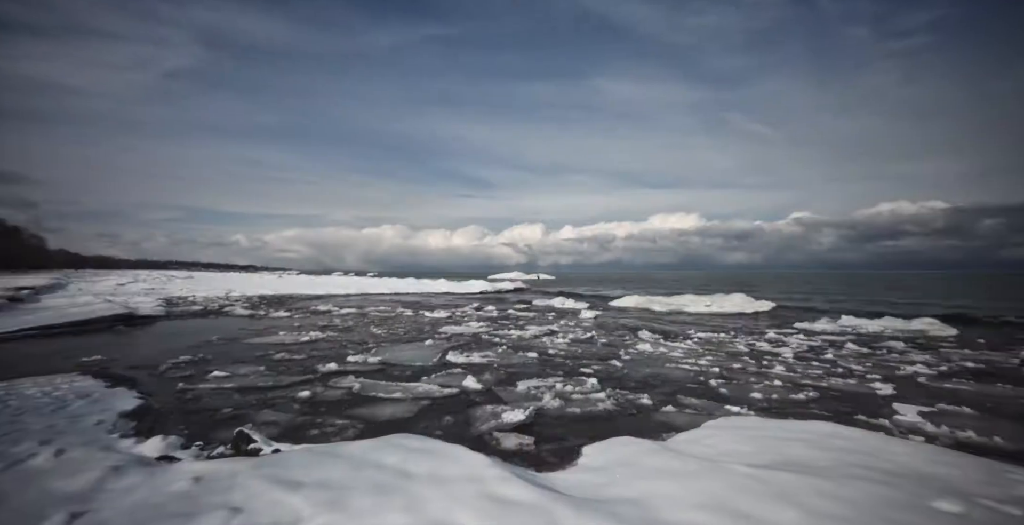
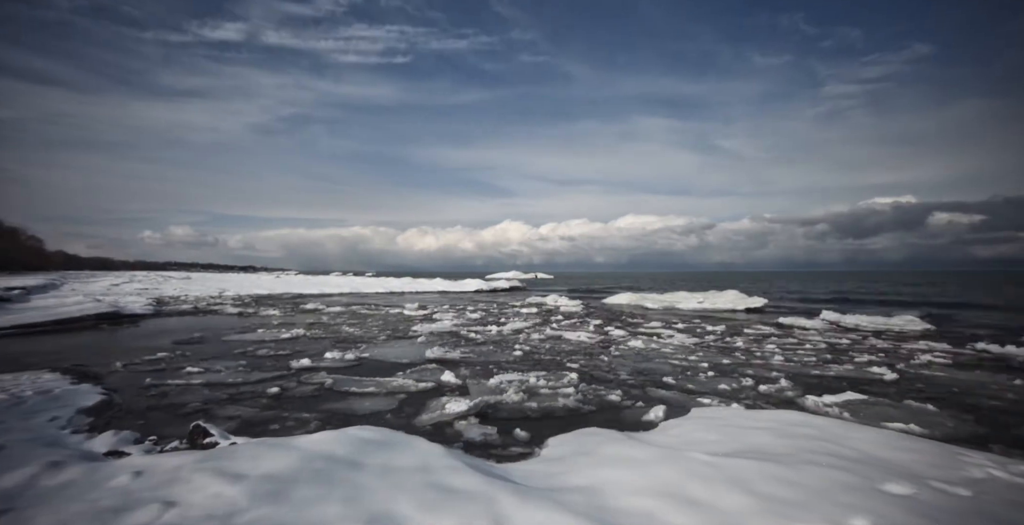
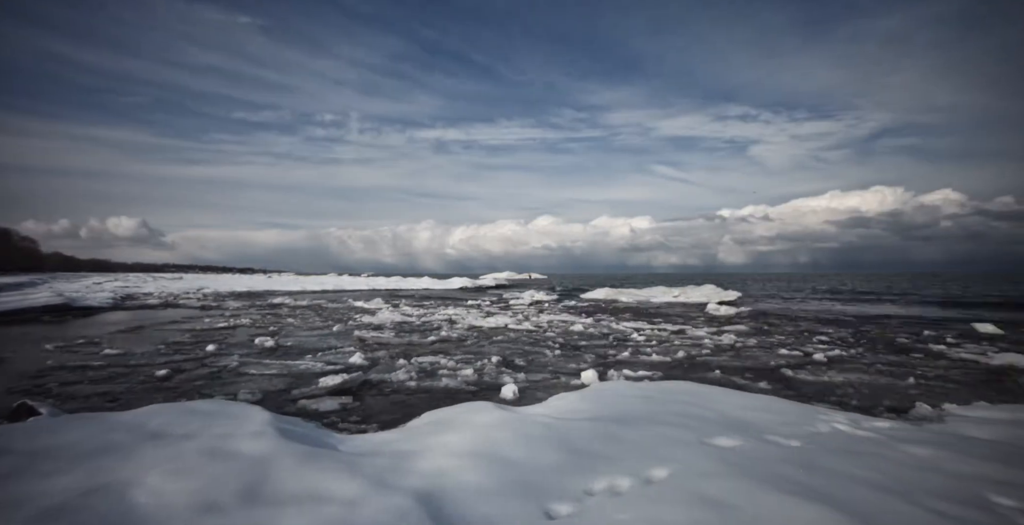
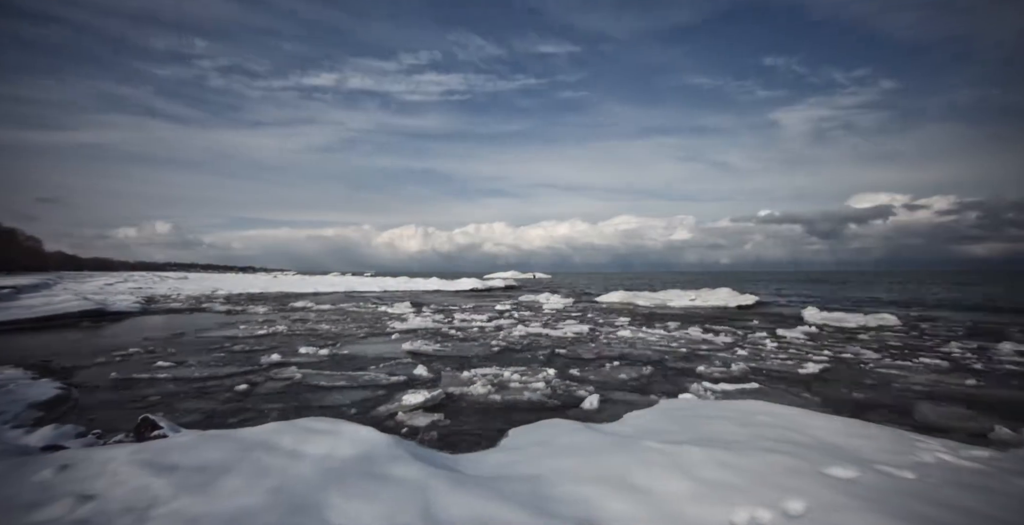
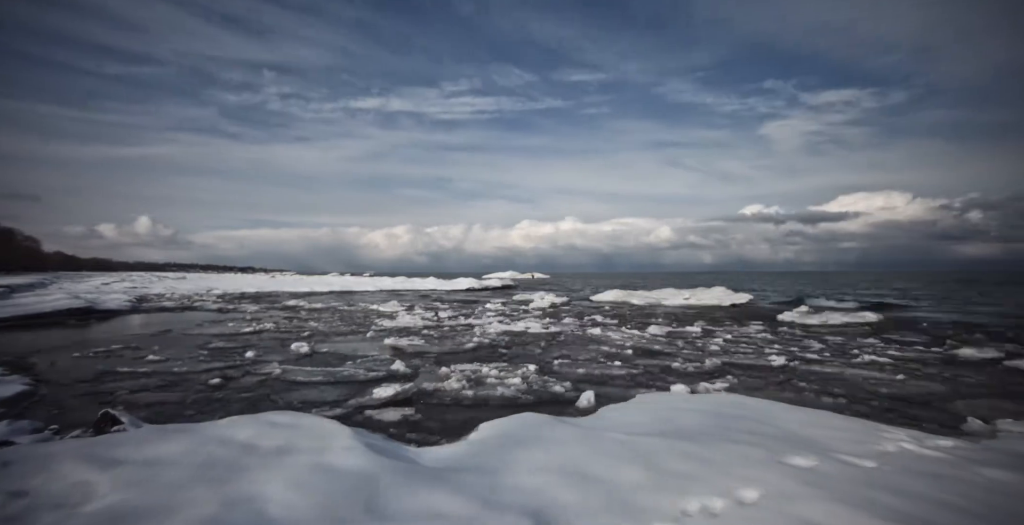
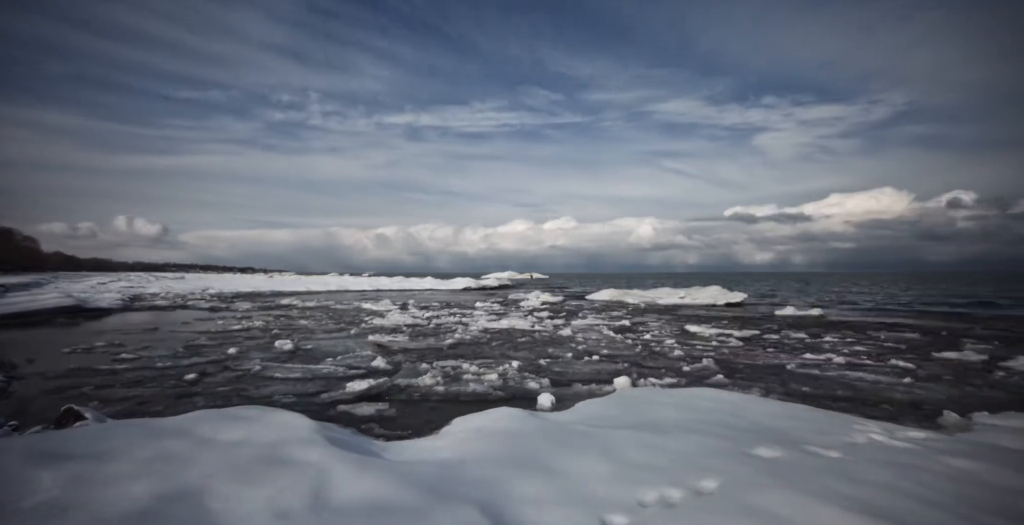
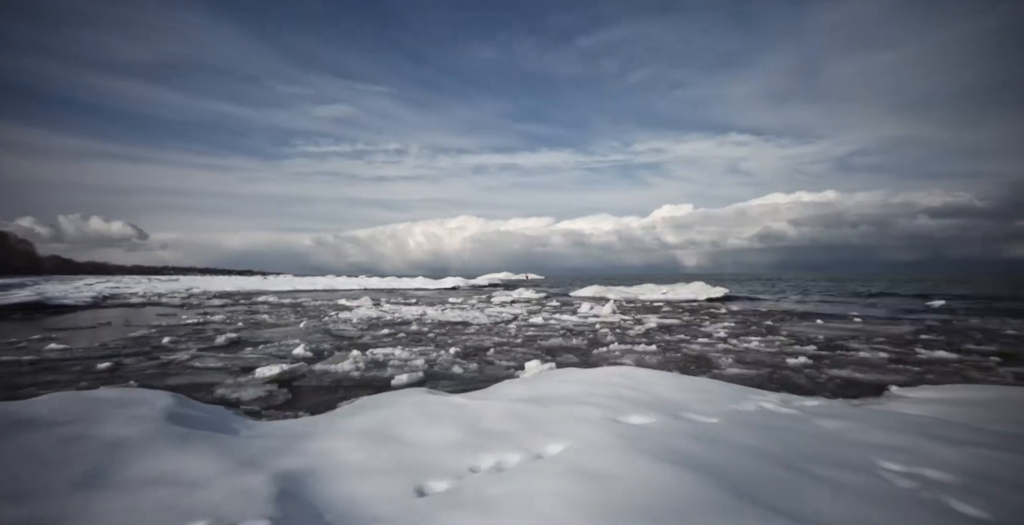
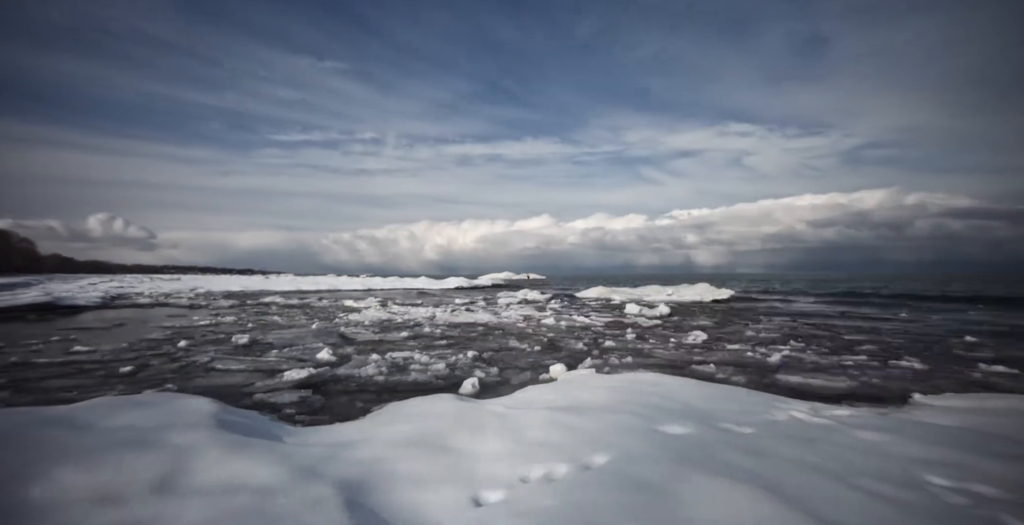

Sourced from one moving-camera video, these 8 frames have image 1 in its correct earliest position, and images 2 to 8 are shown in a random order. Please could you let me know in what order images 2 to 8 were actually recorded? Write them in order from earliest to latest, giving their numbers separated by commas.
2, 4, 5, 6, 3, 8, 7
